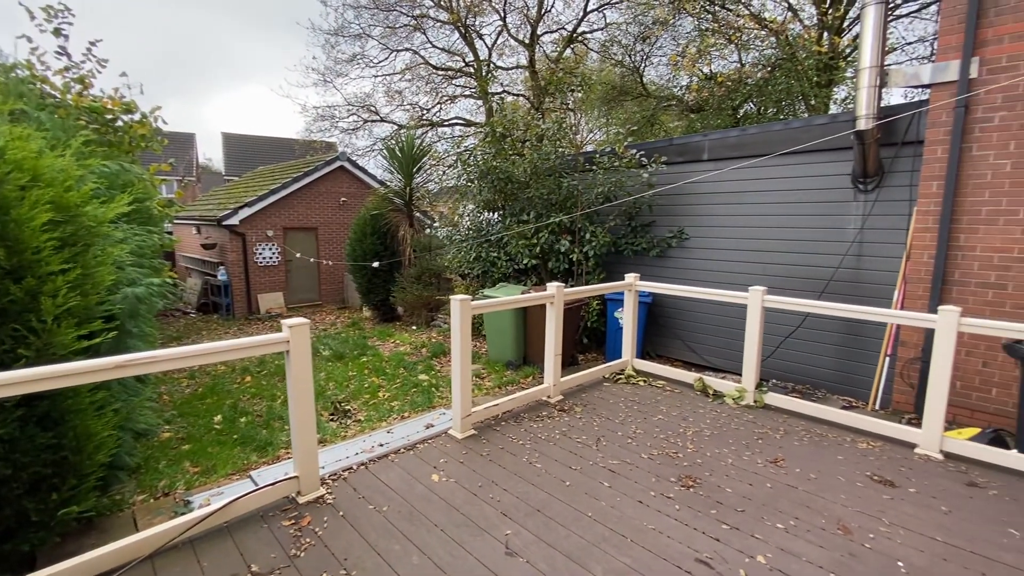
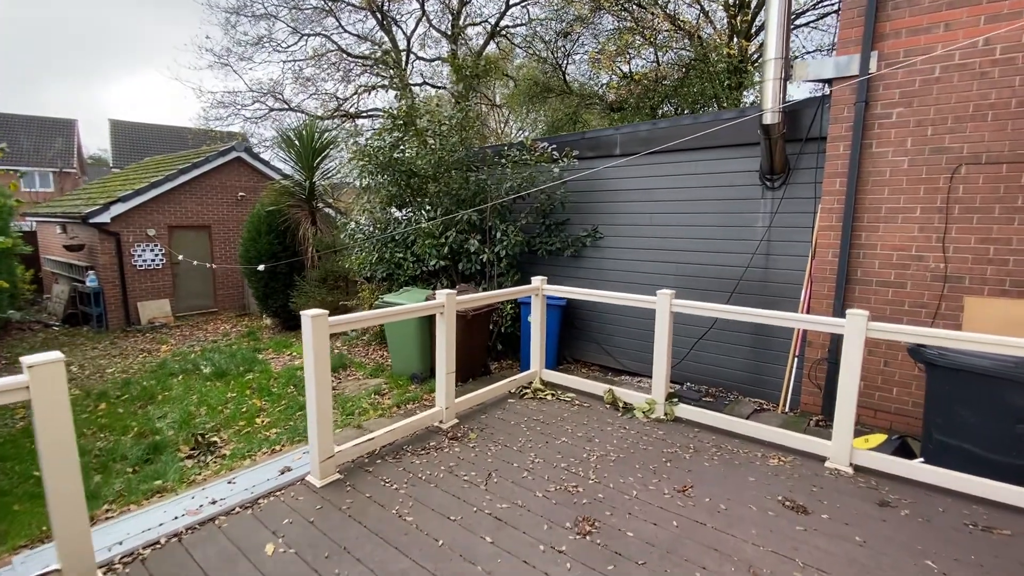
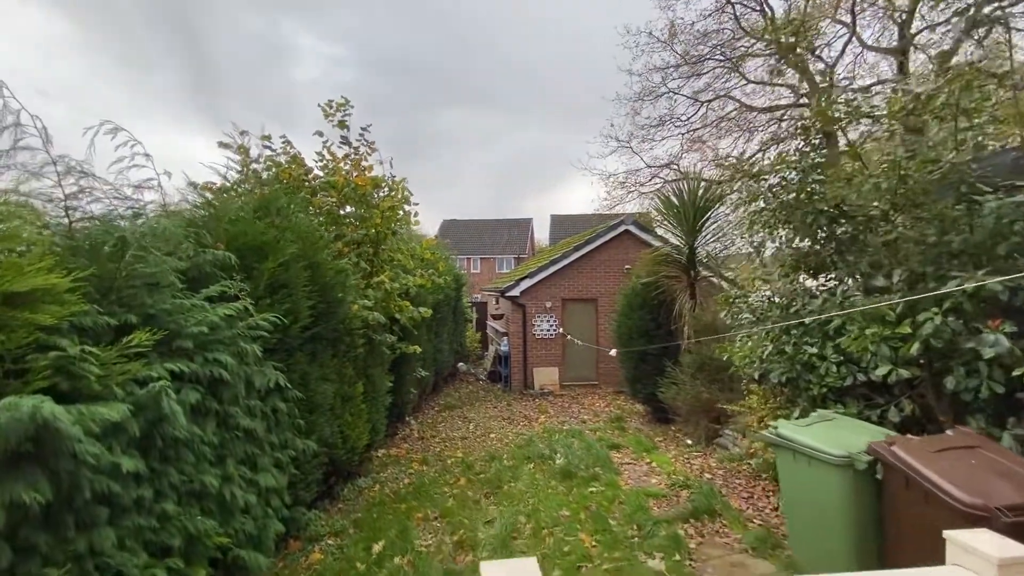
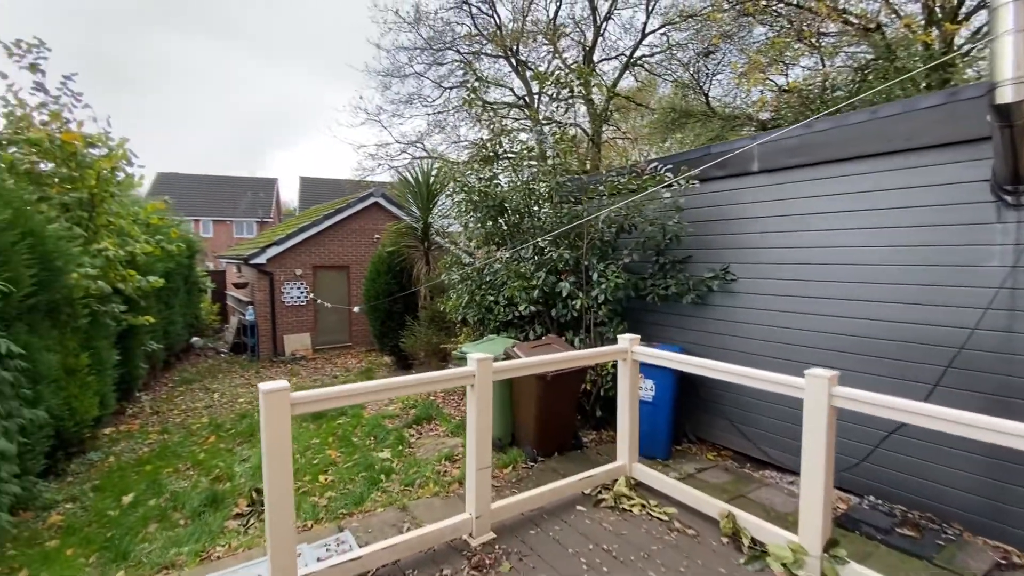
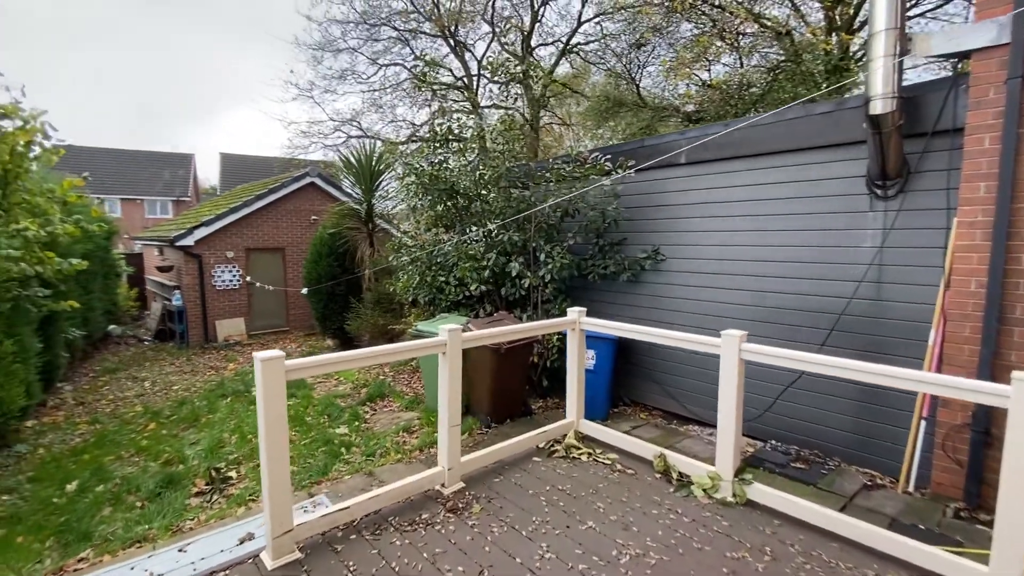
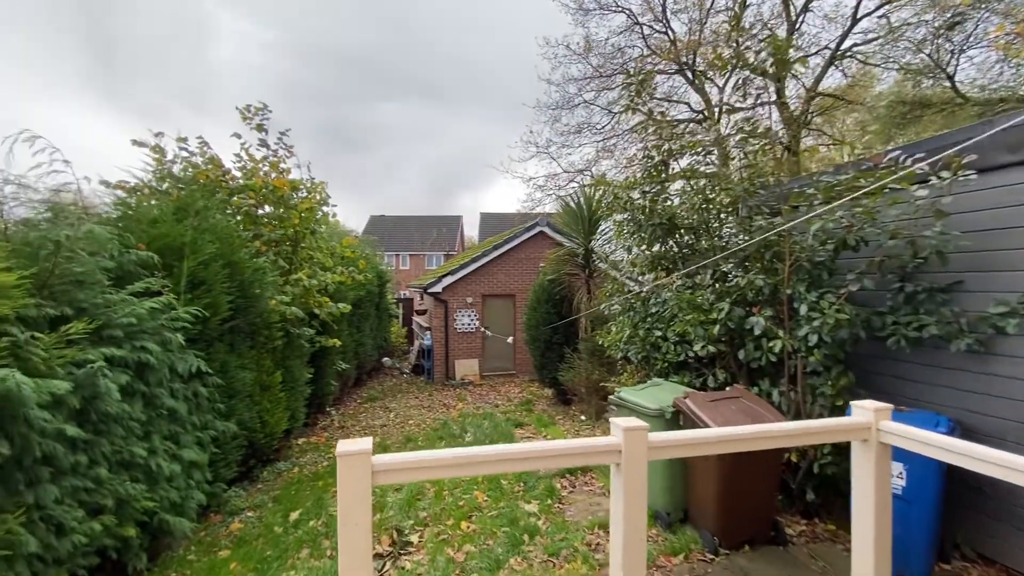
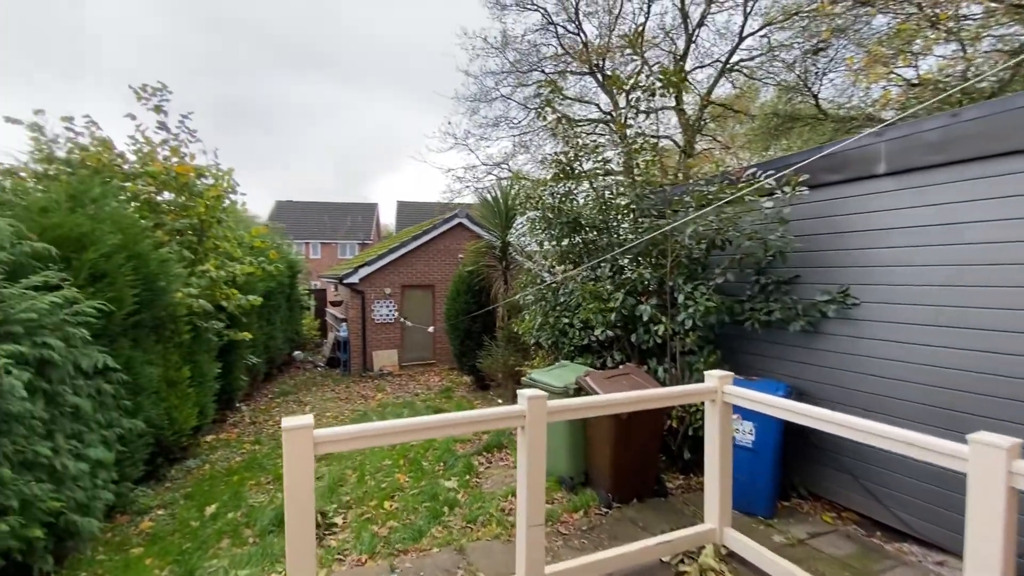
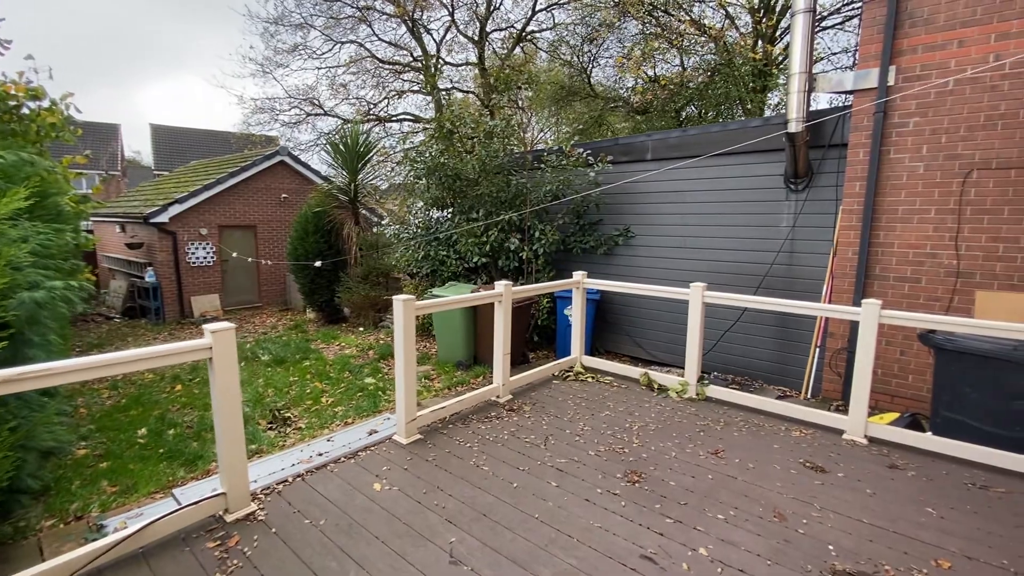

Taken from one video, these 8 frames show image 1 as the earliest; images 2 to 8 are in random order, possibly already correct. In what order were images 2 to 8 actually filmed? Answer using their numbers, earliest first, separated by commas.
8, 2, 5, 4, 7, 6, 3
